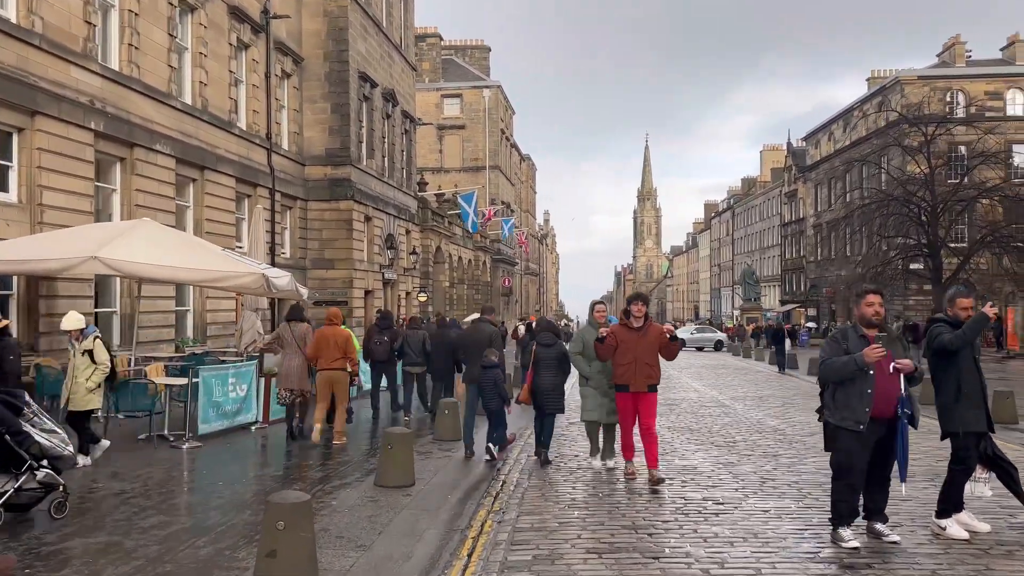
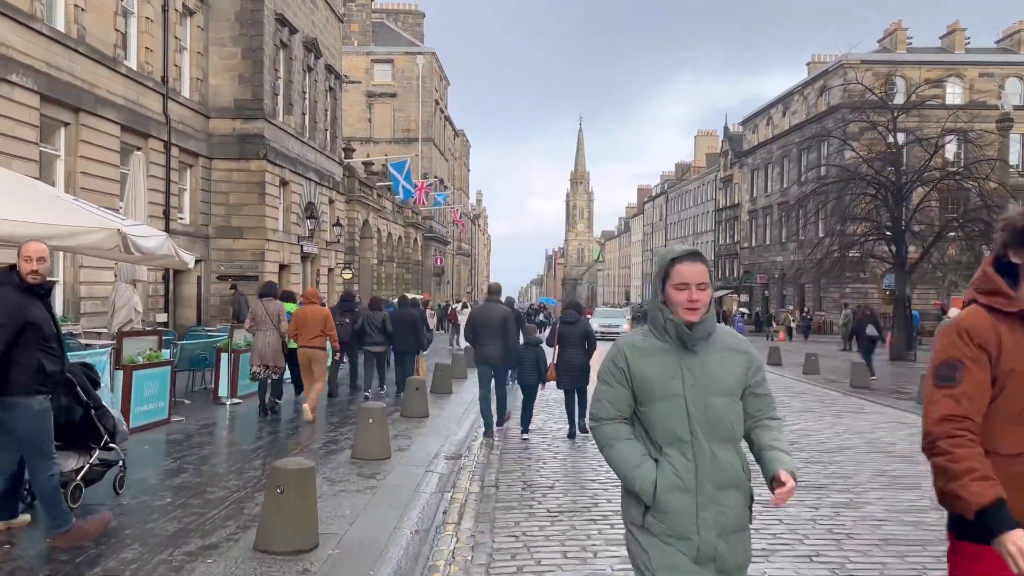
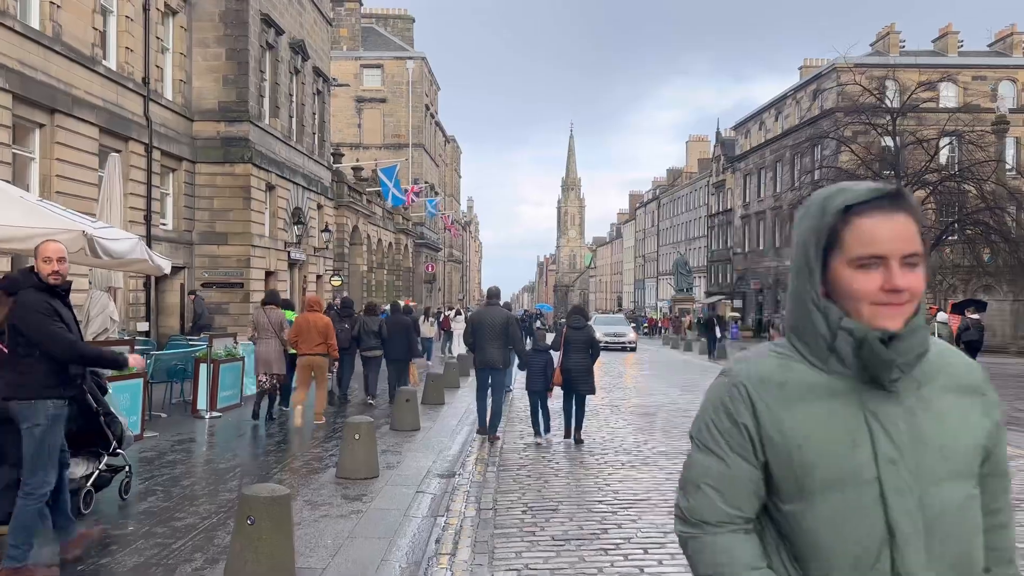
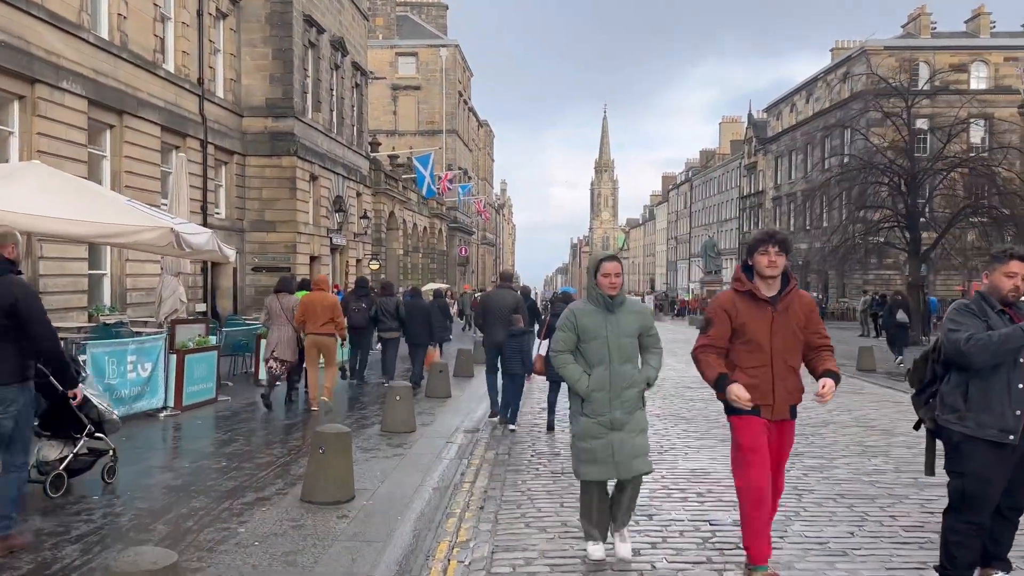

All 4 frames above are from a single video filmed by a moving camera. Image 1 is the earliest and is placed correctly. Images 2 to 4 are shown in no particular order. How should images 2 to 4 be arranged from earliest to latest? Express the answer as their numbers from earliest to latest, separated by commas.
4, 2, 3
